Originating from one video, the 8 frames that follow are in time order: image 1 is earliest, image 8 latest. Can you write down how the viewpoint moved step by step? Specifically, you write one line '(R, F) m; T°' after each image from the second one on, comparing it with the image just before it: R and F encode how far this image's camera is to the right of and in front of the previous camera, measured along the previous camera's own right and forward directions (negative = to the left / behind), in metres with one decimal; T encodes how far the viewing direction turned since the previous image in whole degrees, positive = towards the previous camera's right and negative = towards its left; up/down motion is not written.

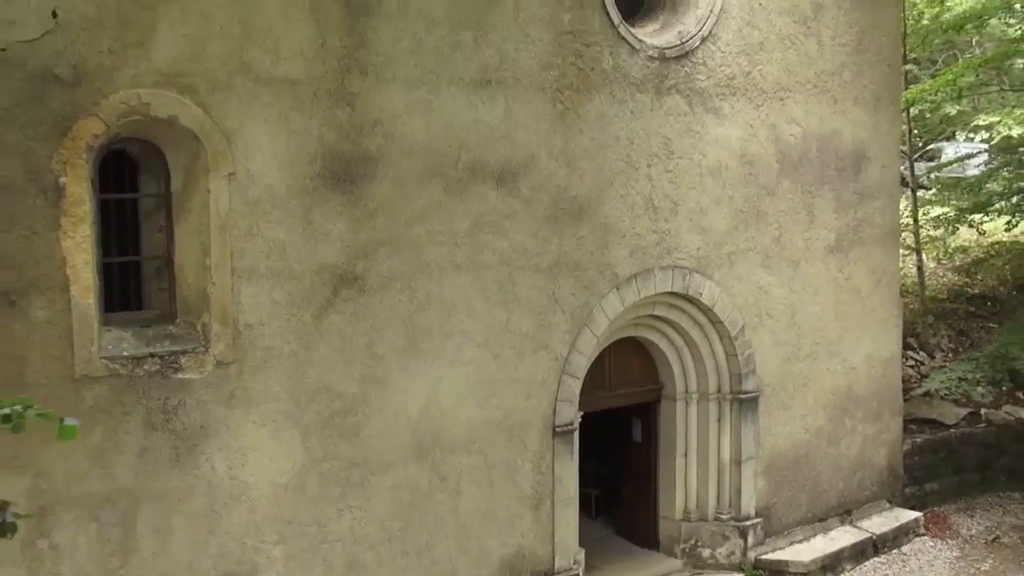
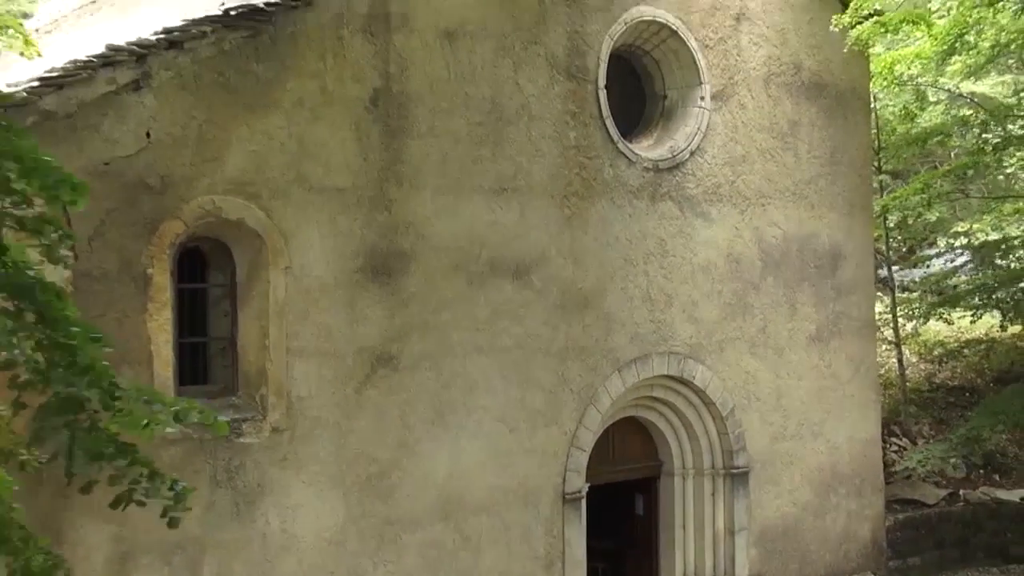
(0.0, -0.8) m; 0°
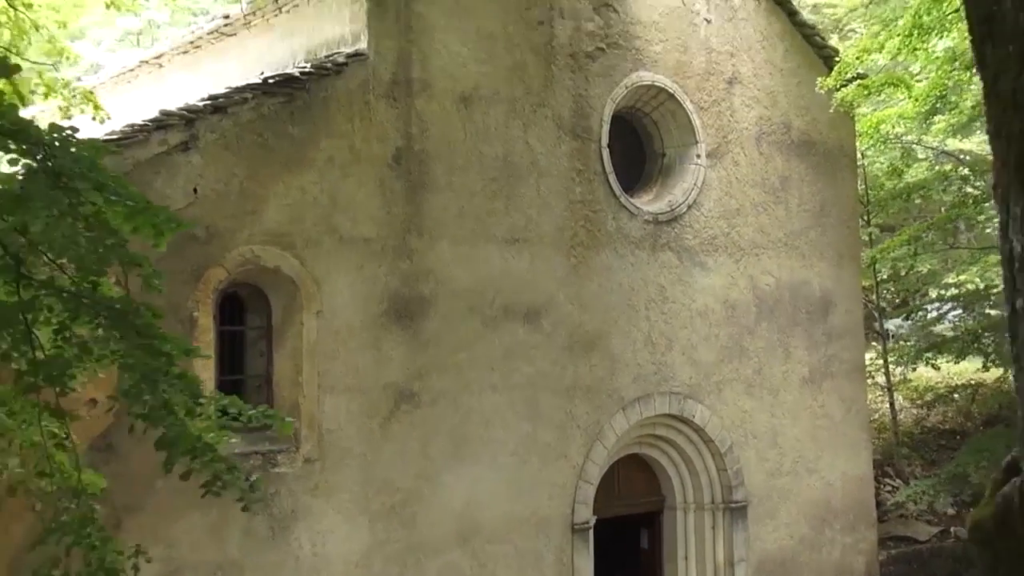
(0.0, -0.5) m; 0°
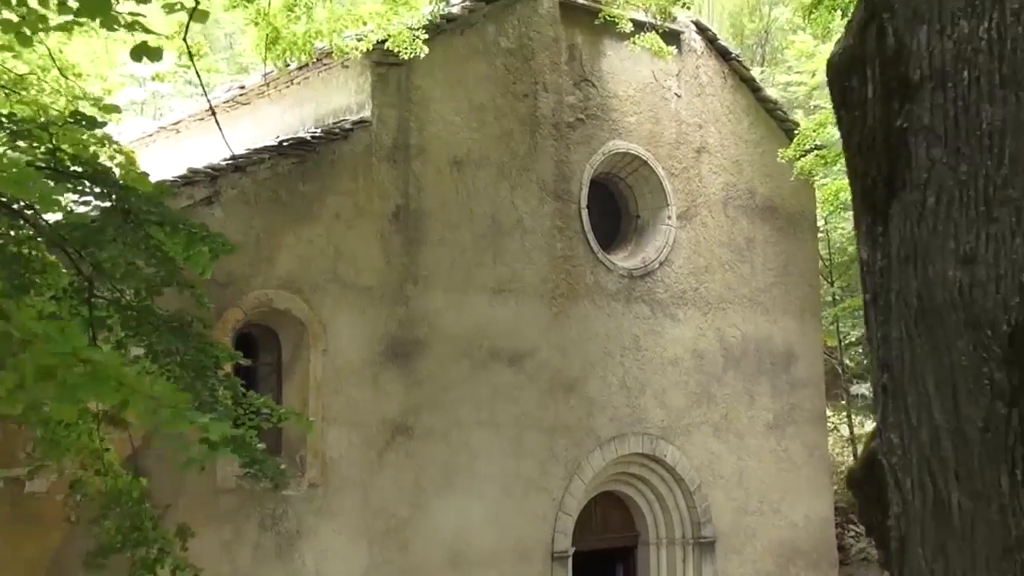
(0.0, -0.7) m; +1°
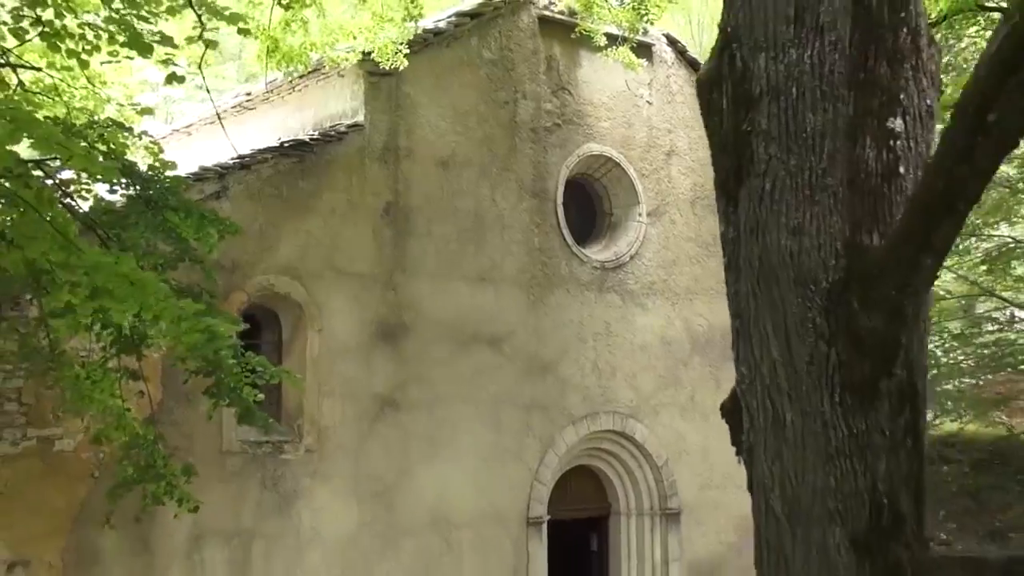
(+0.2, -0.8) m; 0°
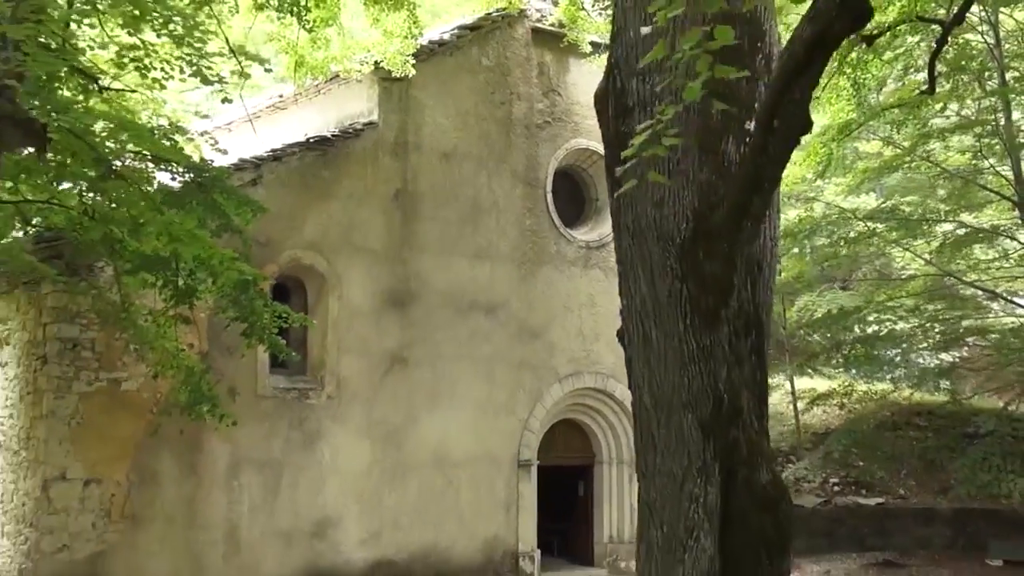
(+0.4, -1.4) m; -2°
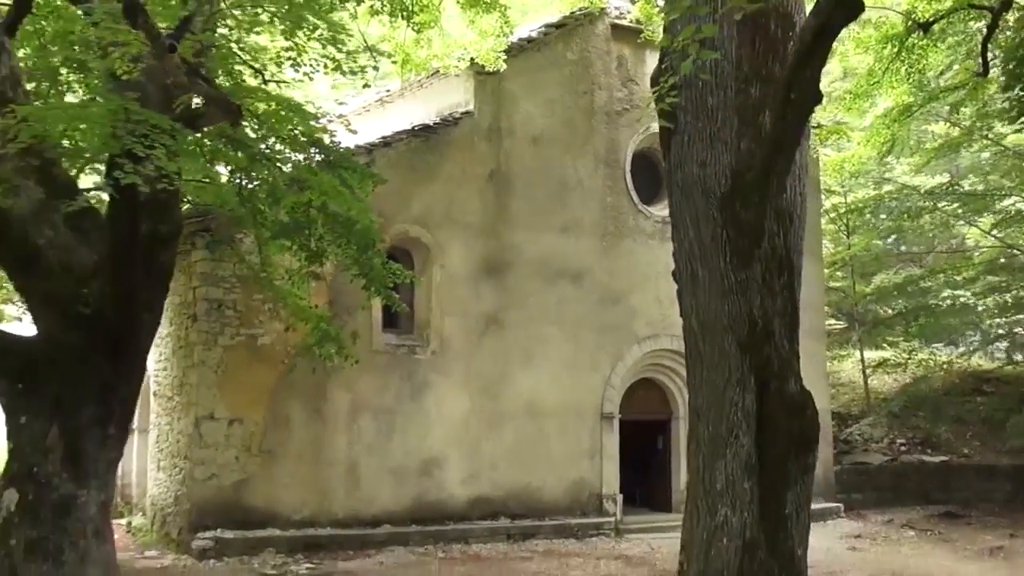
(+0.1, -1.2) m; -5°
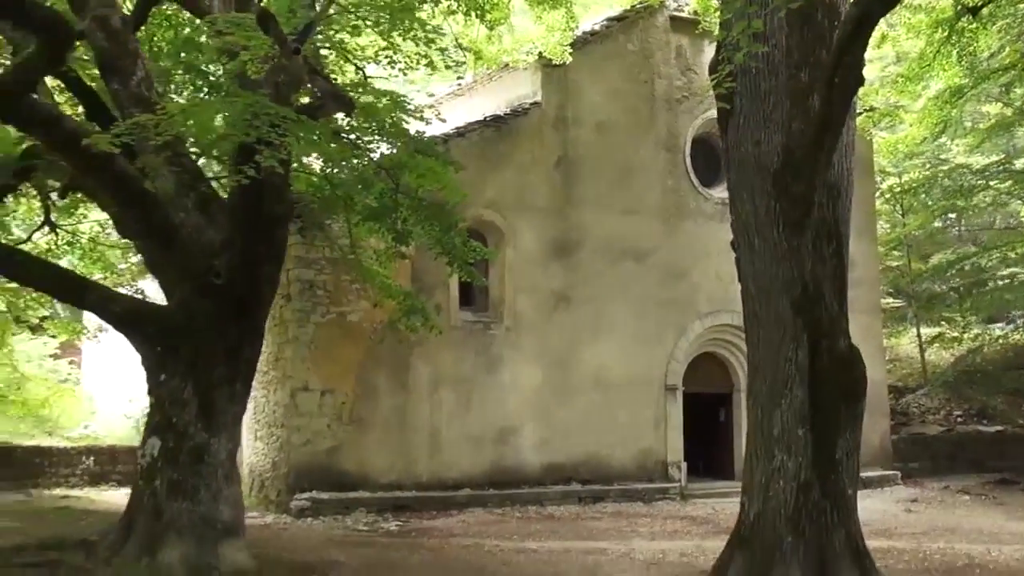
(-0.1, -0.7) m; -3°
